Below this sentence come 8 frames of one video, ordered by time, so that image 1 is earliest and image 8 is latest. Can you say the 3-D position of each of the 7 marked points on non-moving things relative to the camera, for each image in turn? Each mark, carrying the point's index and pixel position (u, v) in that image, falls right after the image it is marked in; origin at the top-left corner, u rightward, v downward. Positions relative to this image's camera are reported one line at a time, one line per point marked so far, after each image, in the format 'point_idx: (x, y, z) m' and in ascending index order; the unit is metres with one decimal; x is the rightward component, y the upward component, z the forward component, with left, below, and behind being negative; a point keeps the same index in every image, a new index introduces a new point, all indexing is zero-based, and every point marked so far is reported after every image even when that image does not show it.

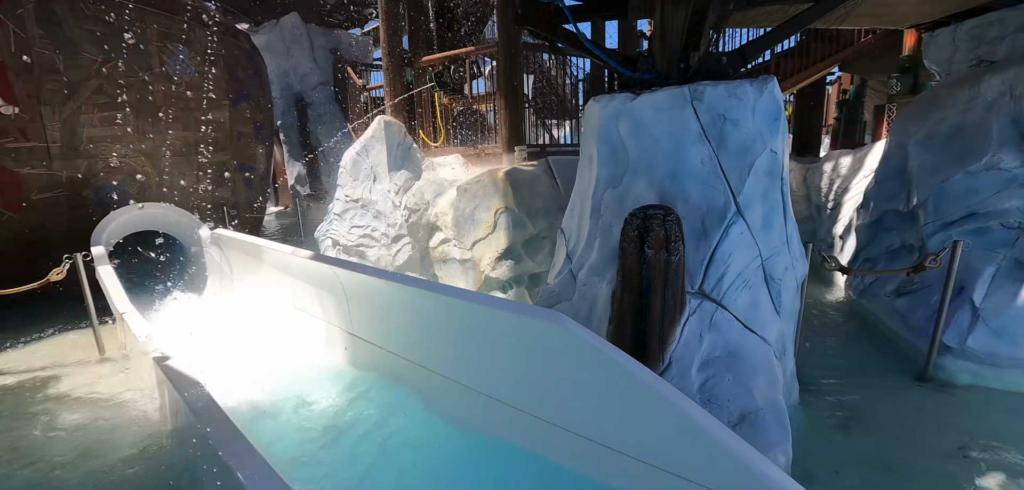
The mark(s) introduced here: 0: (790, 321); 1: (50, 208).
0: (+1.4, -0.4, +2.2) m
1: (-5.1, +0.4, +4.6) m
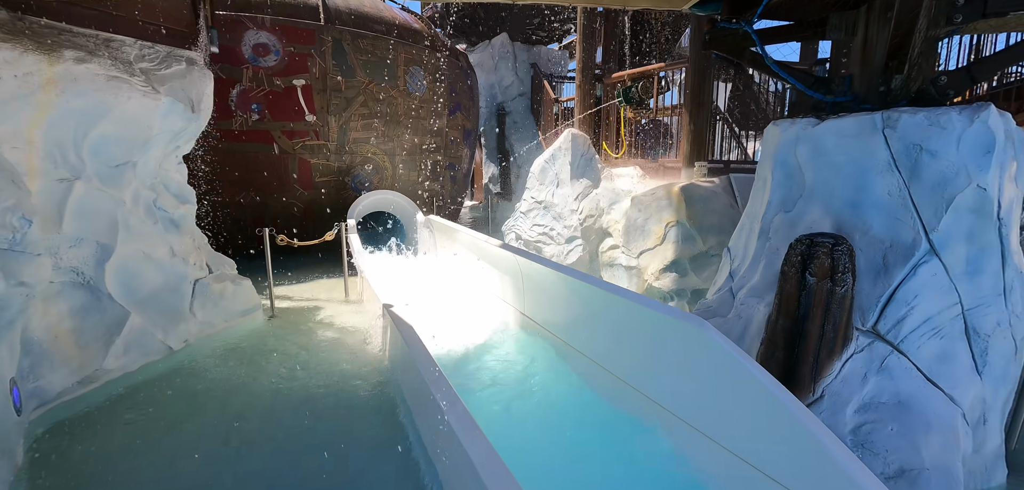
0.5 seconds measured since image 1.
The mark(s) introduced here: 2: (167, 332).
0: (+2.1, -0.6, +1.8) m
1: (-2.9, +0.8, +6.5) m
2: (-2.7, -0.7, +3.3) m
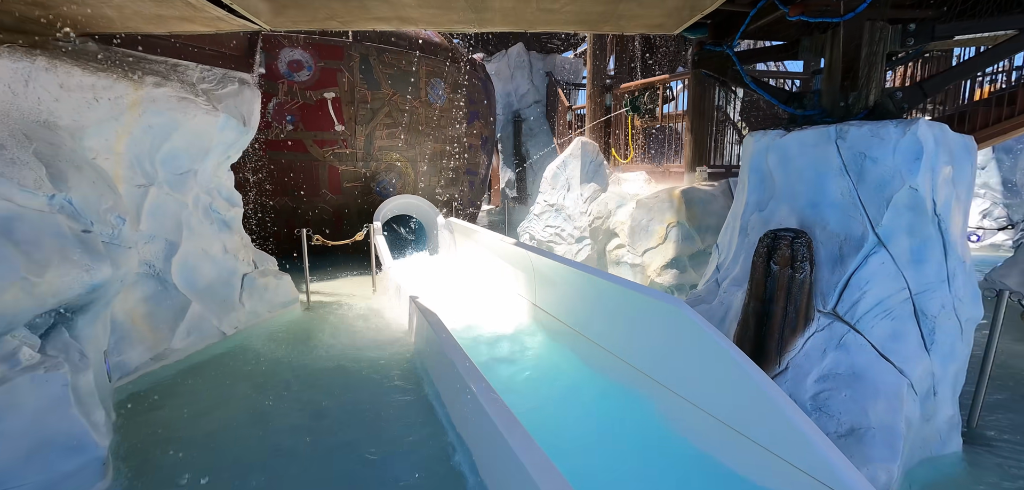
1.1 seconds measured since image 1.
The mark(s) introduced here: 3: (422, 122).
0: (+2.1, -0.6, +2.1) m
1: (-2.6, +0.8, +7.0) m
2: (-2.6, -0.7, +3.8) m
3: (-1.6, +2.1, +7.4) m
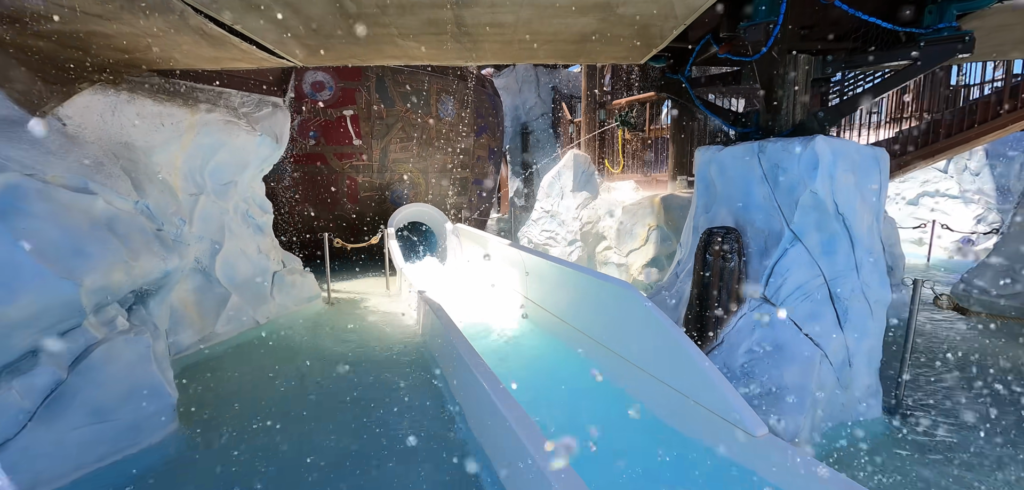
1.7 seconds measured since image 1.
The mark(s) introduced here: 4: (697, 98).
0: (+2.0, -0.5, +2.5) m
1: (-2.5, +0.7, +7.6) m
2: (-2.6, -0.7, +4.4) m
3: (-1.5, +2.0, +8.0) m
4: (+1.4, +1.1, +3.1) m
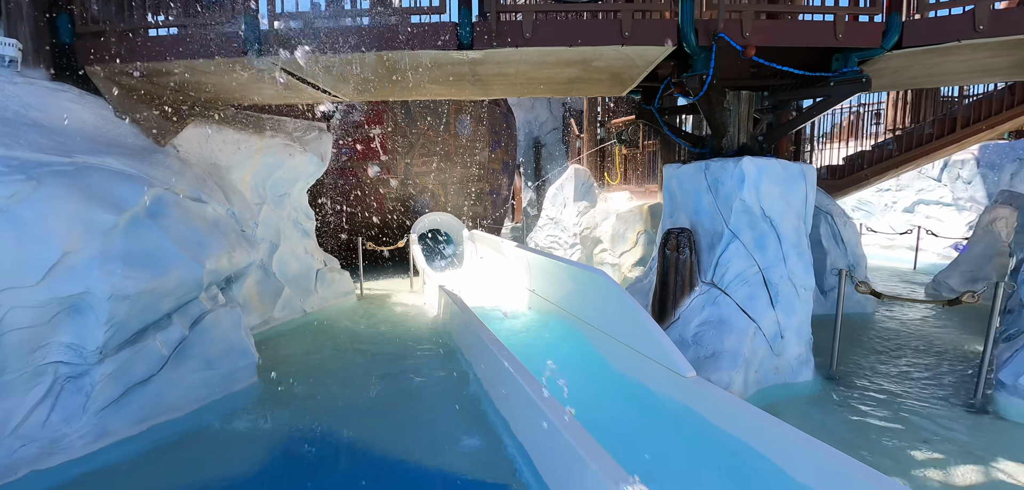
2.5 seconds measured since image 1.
0: (+2.0, -0.5, +3.2) m
1: (-2.3, +0.6, +8.5) m
2: (-2.6, -0.7, +5.2) m
3: (-1.3, +1.9, +8.8) m
4: (+1.4, +1.1, +3.9) m
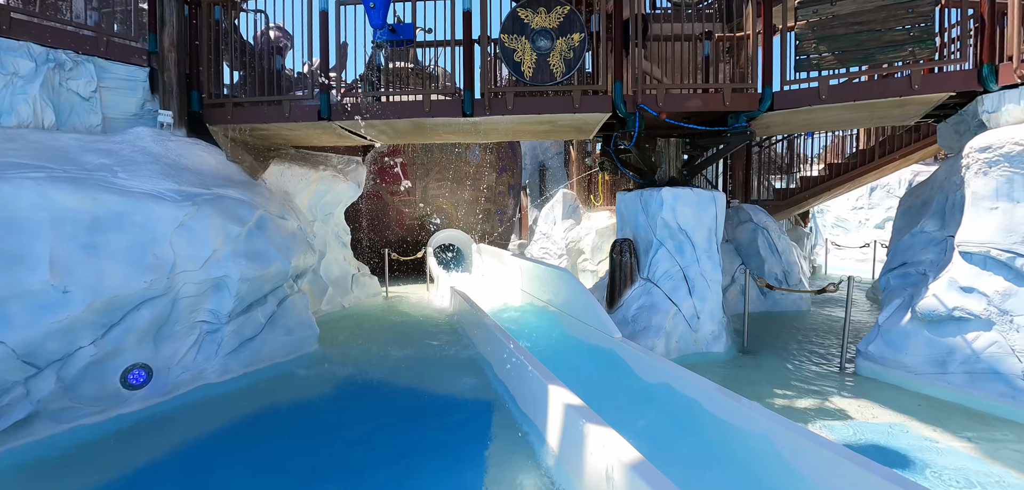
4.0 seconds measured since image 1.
0: (+1.9, -0.6, +4.4) m
1: (-2.3, +0.4, +9.8) m
2: (-2.6, -0.8, +6.5) m
3: (-1.2, +1.6, +10.2) m
4: (+1.3, +1.0, +5.1) m
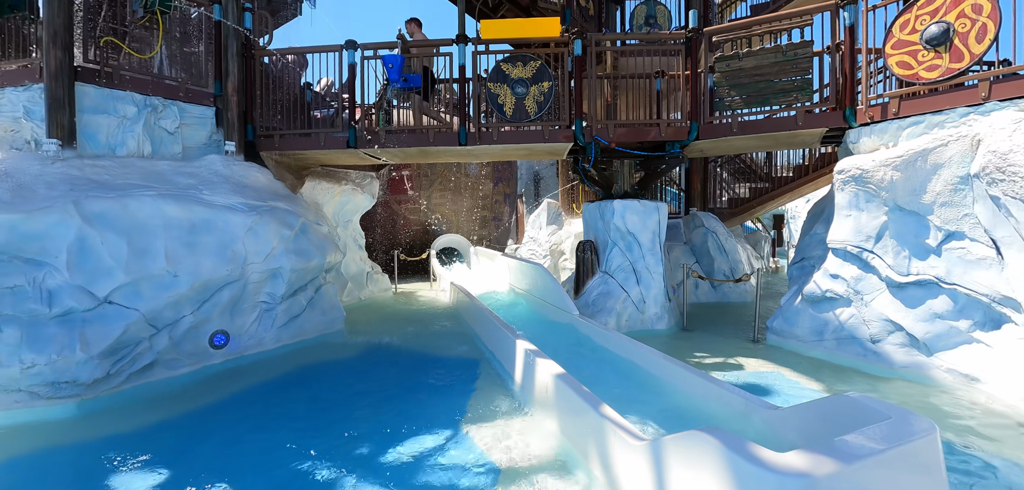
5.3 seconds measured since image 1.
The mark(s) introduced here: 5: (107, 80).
0: (+1.7, -0.5, +5.5) m
1: (-2.4, +0.3, +11.1) m
2: (-2.8, -0.8, +7.8) m
3: (-1.3, +1.5, +11.5) m
4: (+1.1, +1.0, +6.4) m
5: (-4.7, +1.9, +5.0) m
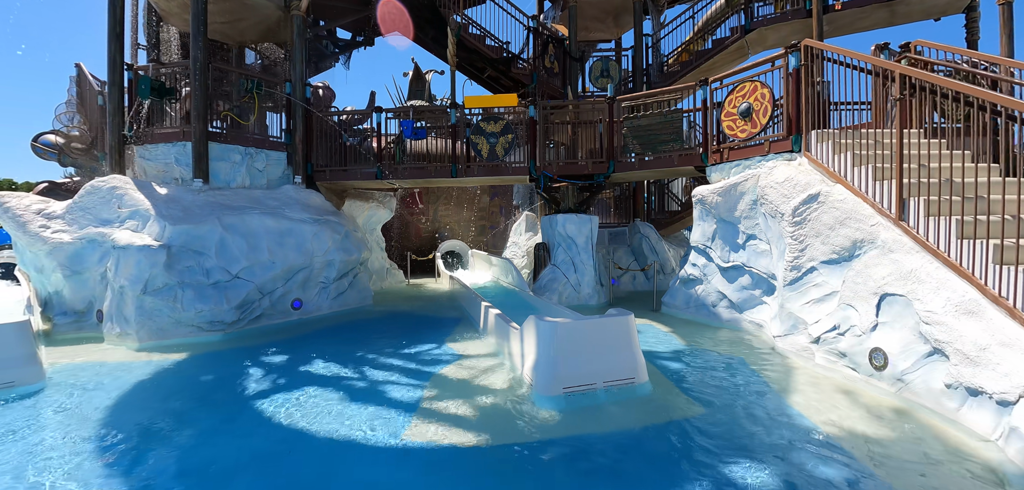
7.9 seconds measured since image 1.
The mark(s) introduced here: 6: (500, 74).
0: (+1.2, -0.5, +8.1) m
1: (-2.7, +0.1, +13.7) m
2: (-3.2, -0.9, +10.4) m
3: (-1.6, +1.4, +14.1) m
4: (+0.7, +1.0, +8.9) m
5: (-5.2, +1.9, +7.8) m
6: (-0.3, +4.2, +10.5) m
